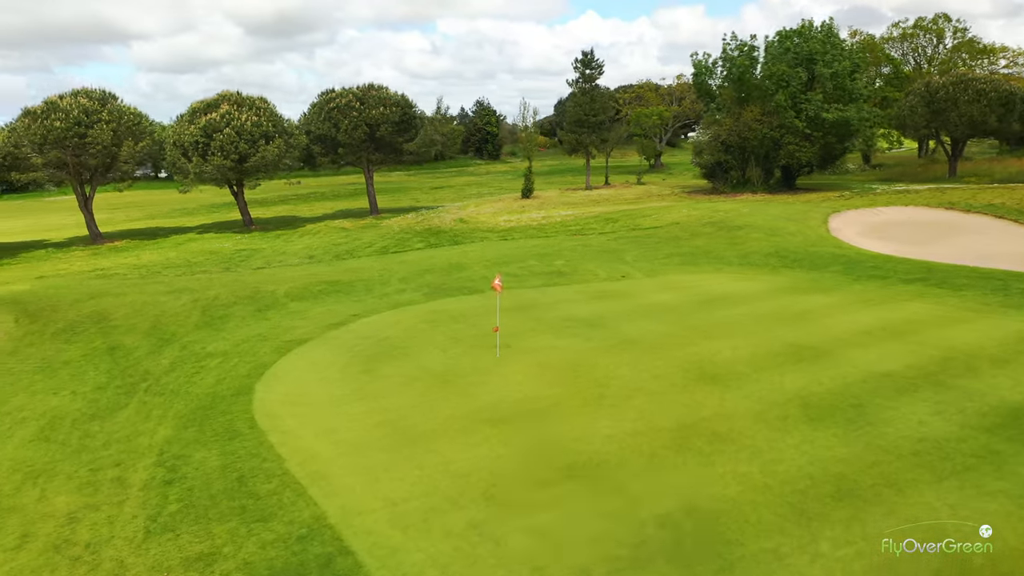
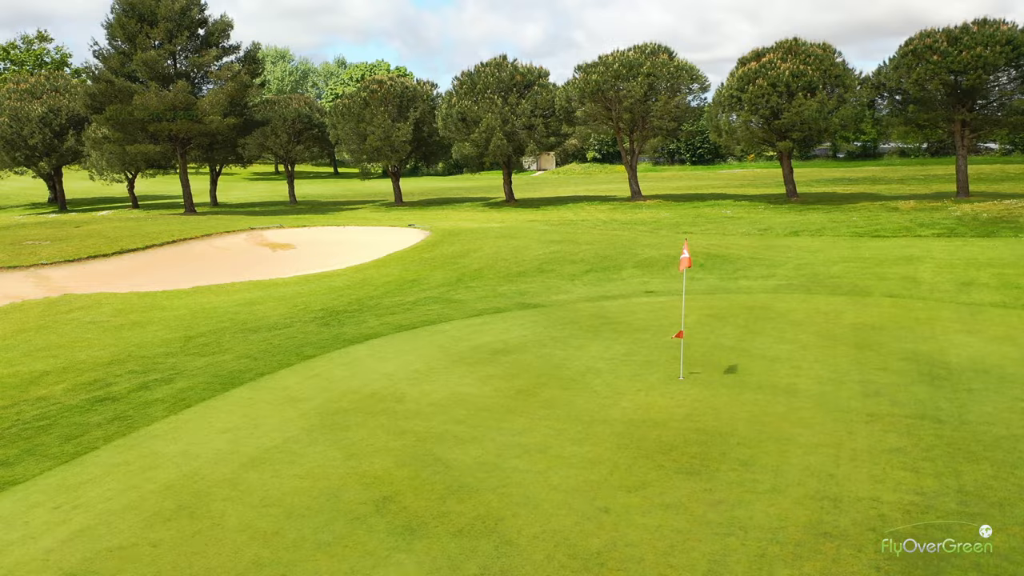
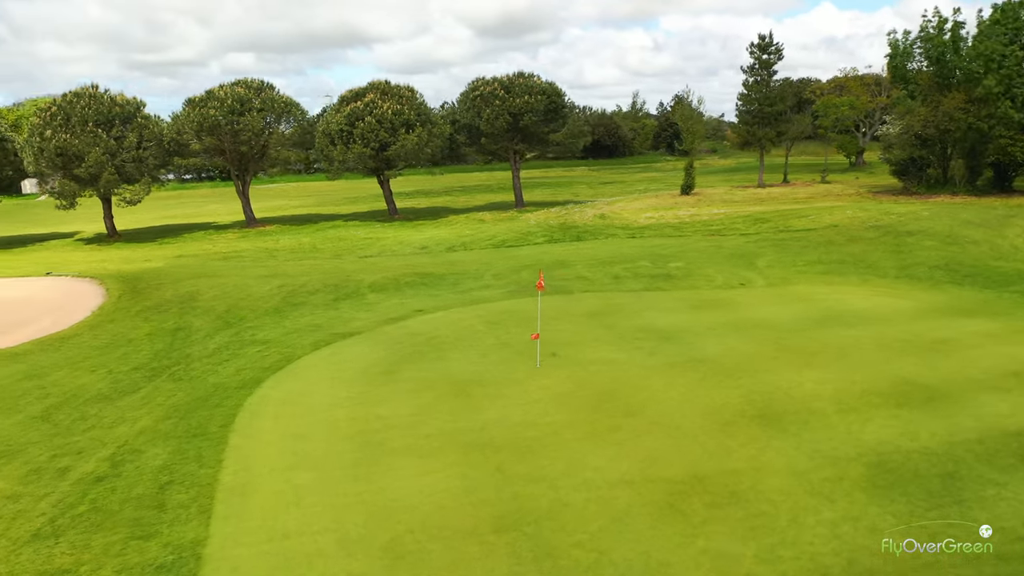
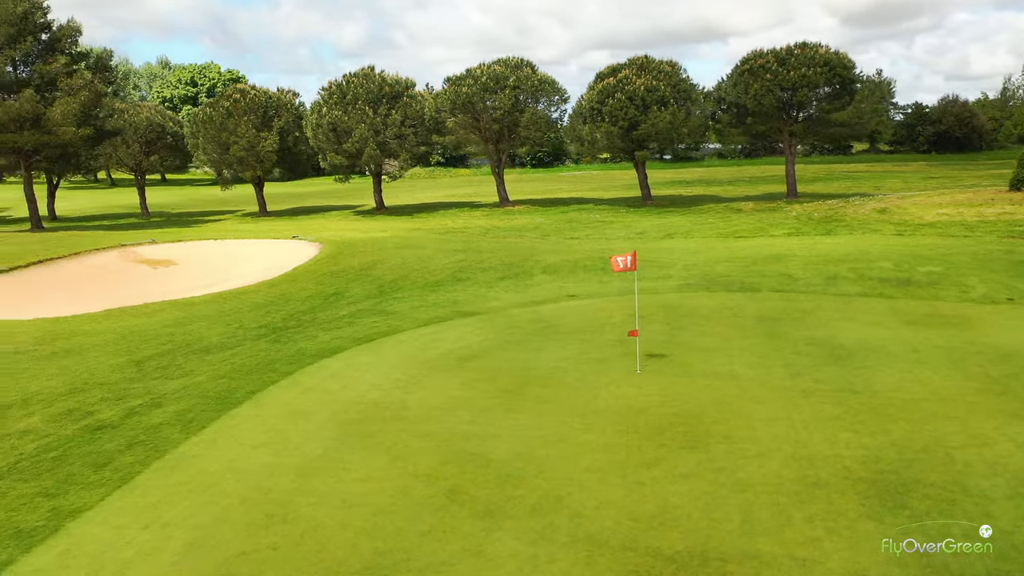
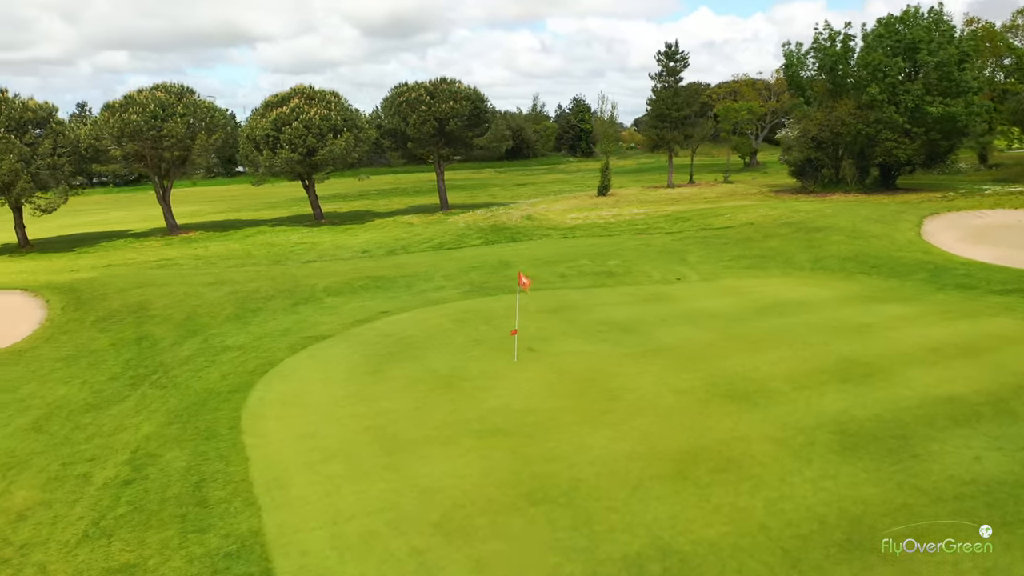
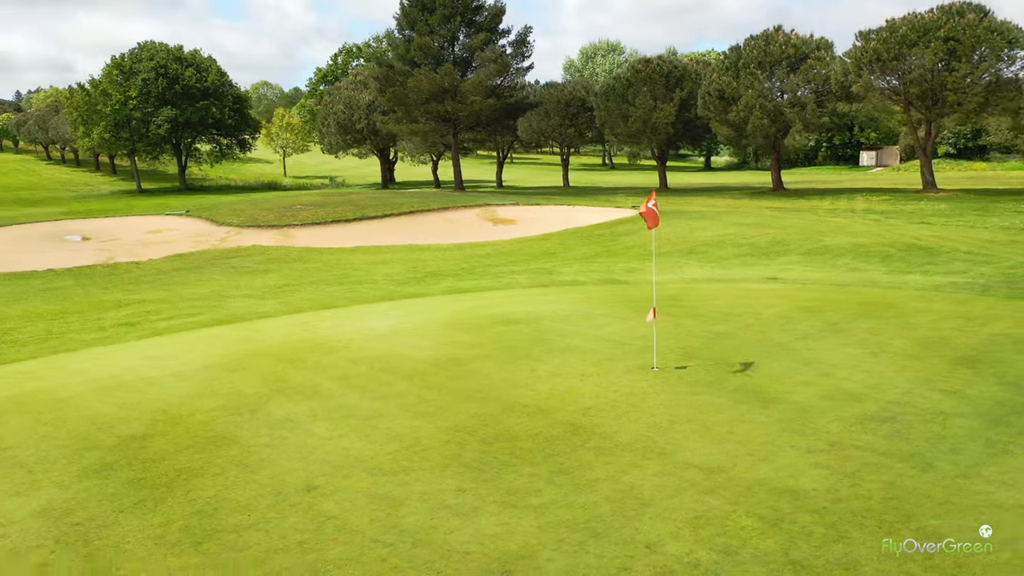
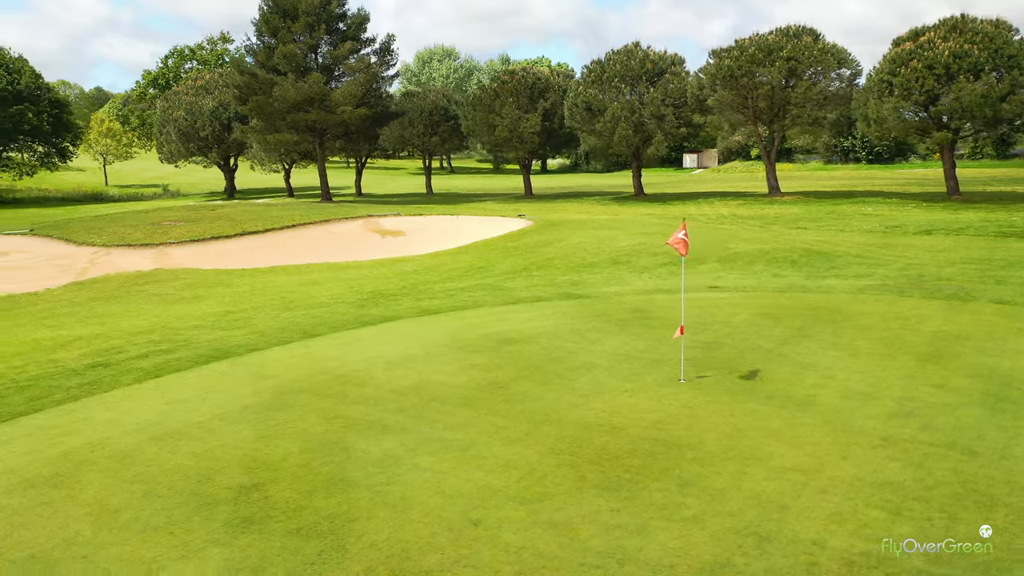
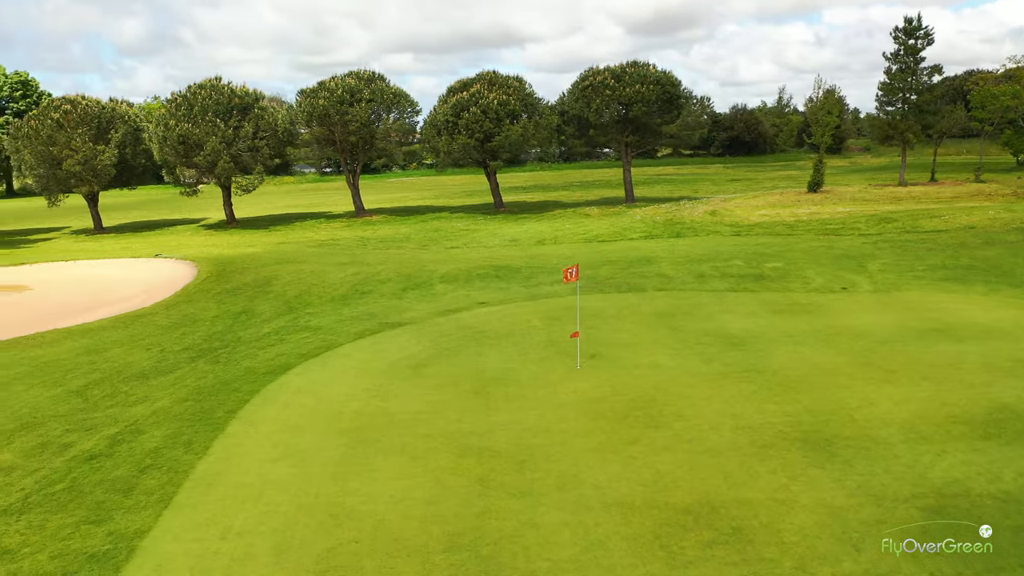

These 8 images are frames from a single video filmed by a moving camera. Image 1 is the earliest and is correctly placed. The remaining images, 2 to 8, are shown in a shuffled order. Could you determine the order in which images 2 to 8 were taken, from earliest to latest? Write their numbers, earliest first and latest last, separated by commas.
5, 3, 8, 4, 2, 7, 6
